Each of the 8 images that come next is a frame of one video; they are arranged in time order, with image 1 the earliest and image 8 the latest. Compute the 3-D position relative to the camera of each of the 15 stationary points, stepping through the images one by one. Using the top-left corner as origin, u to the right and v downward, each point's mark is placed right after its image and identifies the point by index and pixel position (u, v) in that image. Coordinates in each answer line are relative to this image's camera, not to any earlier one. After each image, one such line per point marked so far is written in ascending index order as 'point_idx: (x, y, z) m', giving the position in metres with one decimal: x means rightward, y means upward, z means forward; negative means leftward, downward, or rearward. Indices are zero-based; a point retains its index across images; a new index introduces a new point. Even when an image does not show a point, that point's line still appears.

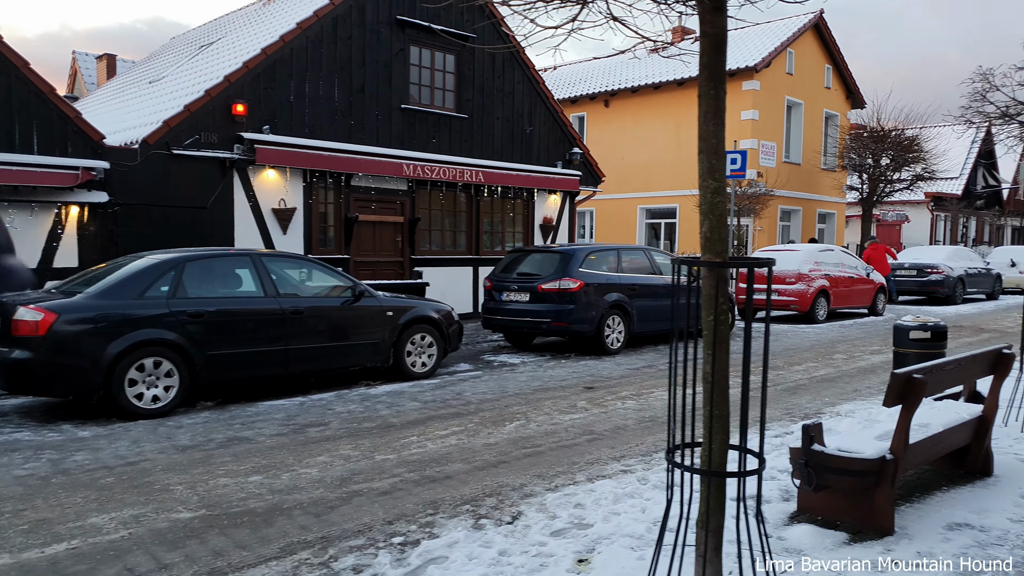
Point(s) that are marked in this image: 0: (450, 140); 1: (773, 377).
0: (-1.1, +2.7, +14.3) m
1: (+3.1, -1.1, +9.4) m
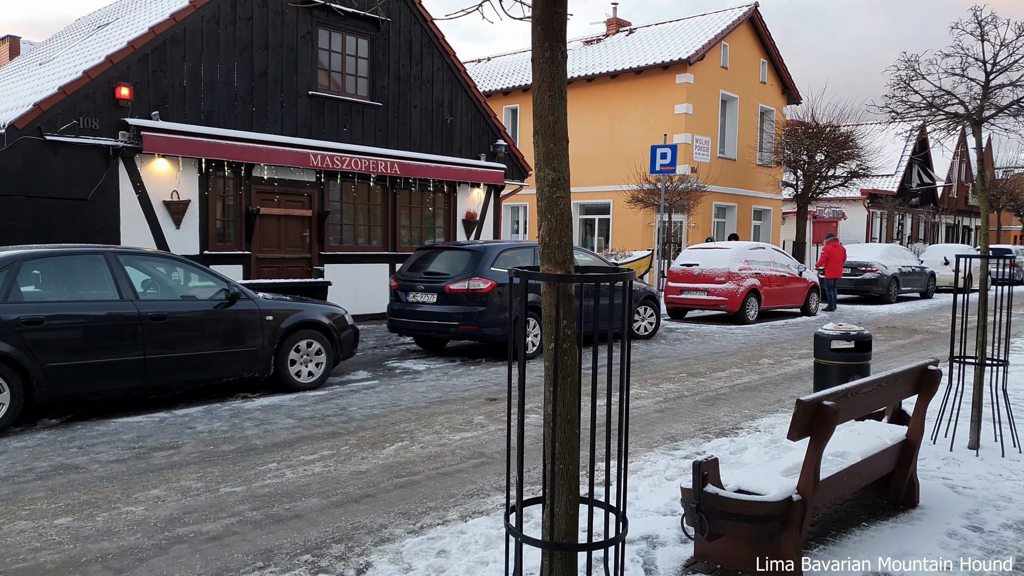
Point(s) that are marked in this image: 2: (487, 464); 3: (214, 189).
0: (-2.6, +2.7, +13.4) m
1: (+2.0, -1.1, +8.8) m
2: (-0.2, -1.3, +5.7) m
3: (-4.6, +1.5, +11.9) m
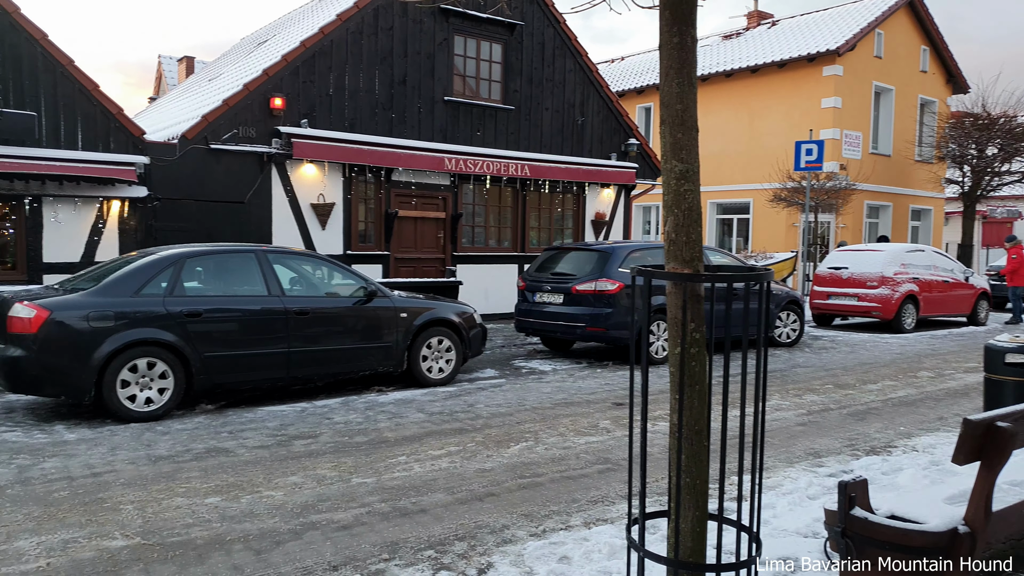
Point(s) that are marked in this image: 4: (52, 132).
0: (-0.2, +2.8, +13.6) m
1: (+3.4, -1.1, +8.2) m
2: (+0.7, -1.3, +5.5) m
3: (-2.5, +1.5, +12.4) m
4: (-5.7, +1.9, +9.5) m
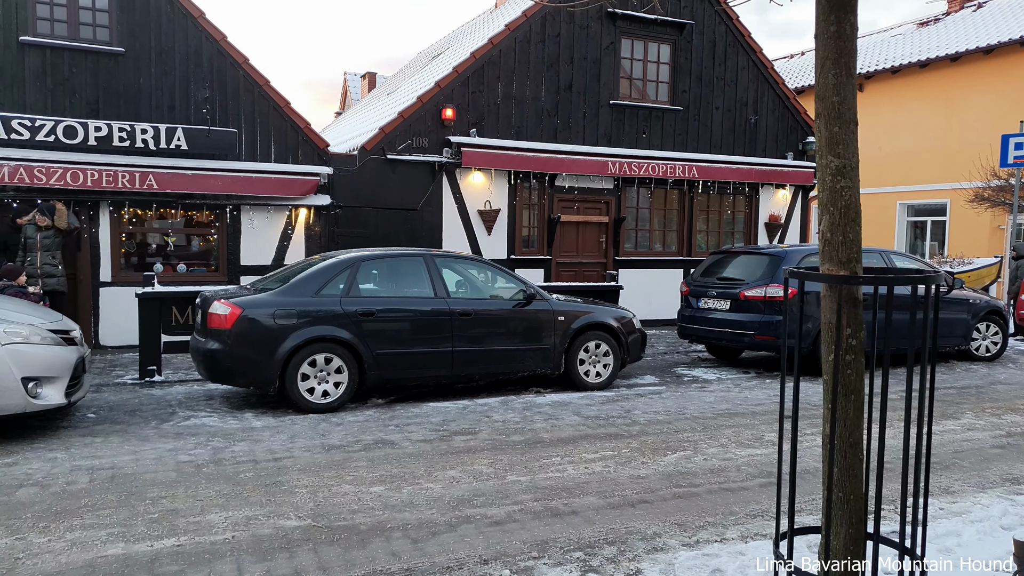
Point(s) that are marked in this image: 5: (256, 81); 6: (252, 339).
0: (+2.6, +2.7, +13.3) m
1: (+5.0, -1.2, +7.3) m
2: (+1.8, -1.3, +5.2) m
3: (+0.2, +1.5, +12.7) m
4: (-3.6, +1.9, +10.6) m
5: (-3.5, +2.8, +10.5) m
6: (-2.3, -0.4, +6.7) m
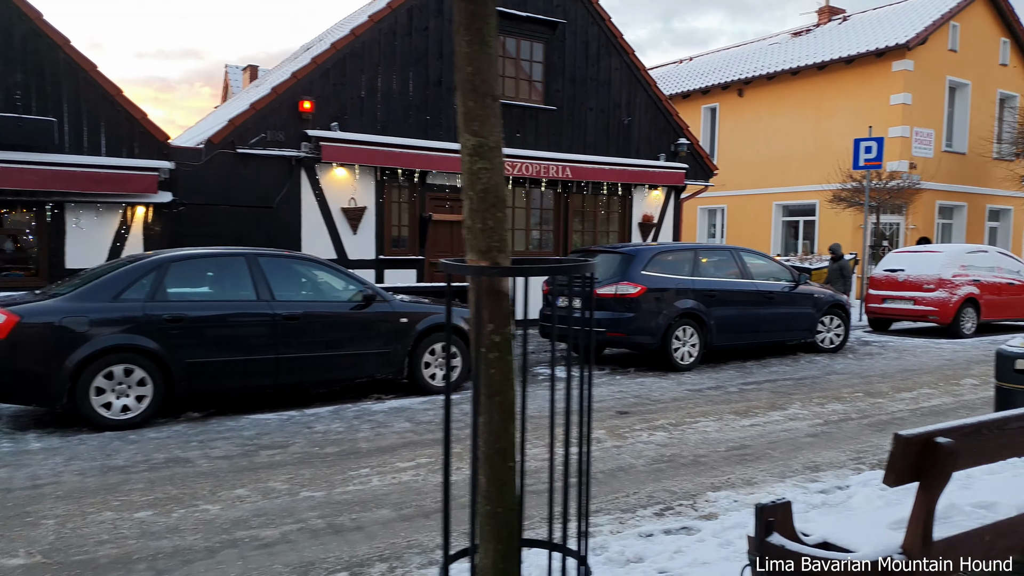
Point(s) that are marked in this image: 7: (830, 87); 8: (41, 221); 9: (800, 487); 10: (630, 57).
0: (+0.4, +2.7, +13.3) m
1: (+3.4, -1.2, +7.5) m
2: (+0.5, -1.3, +5.1) m
3: (-2.0, +1.5, +12.3) m
4: (-5.5, +1.8, +9.8) m
5: (-5.4, +2.7, +9.8) m
6: (-3.7, -0.5, +6.1) m
7: (+8.0, +5.1, +19.3) m
8: (-5.9, +0.8, +9.8) m
9: (+1.8, -1.3, +4.8) m
10: (+2.1, +4.3, +14.3) m
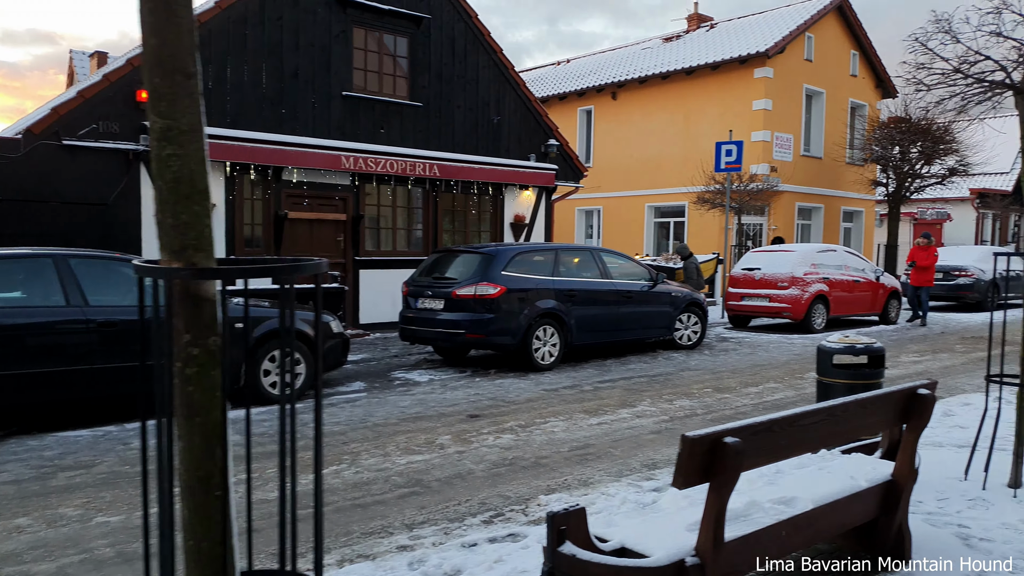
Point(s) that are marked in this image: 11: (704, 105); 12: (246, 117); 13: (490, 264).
0: (-1.9, +2.6, +12.9) m
1: (+2.0, -1.1, +7.7) m
2: (-0.6, -1.3, +4.9) m
3: (-4.1, +1.4, +11.7) m
4: (-7.2, +1.8, +8.7) m
5: (-7.1, +2.7, +8.7) m
6: (-4.9, -0.5, +5.3) m
7: (+4.8, +5.1, +19.9) m
8: (-7.6, +0.8, +8.6) m
9: (+0.7, -1.3, +4.8) m
10: (-0.3, +4.3, +14.2) m
11: (+4.9, +4.7, +19.9) m
12: (-4.0, +2.5, +11.7) m
13: (-0.3, +0.3, +8.9) m
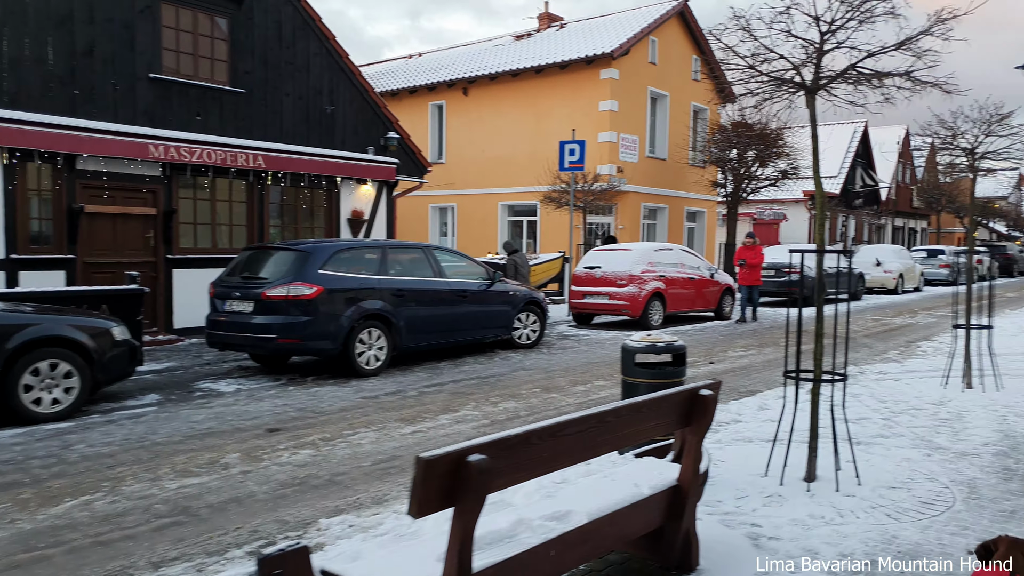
0: (-4.5, +2.6, +12.0) m
1: (+0.3, -1.1, +7.5) m
2: (-1.9, -1.3, +4.3) m
3: (-6.4, +1.4, +10.4) m
4: (-9.0, +1.7, +7.0) m
5: (-9.0, +2.6, +7.0) m
6: (-6.2, -0.6, +4.0) m
7: (+0.9, +5.1, +20.0) m
8: (-9.4, +0.7, +6.8) m
9: (-0.5, -1.3, +4.4) m
10: (-3.2, +4.3, +13.5) m
11: (+1.1, +4.8, +20.0) m
12: (-6.4, +2.5, +10.4) m
13: (-2.2, +0.3, +8.3) m
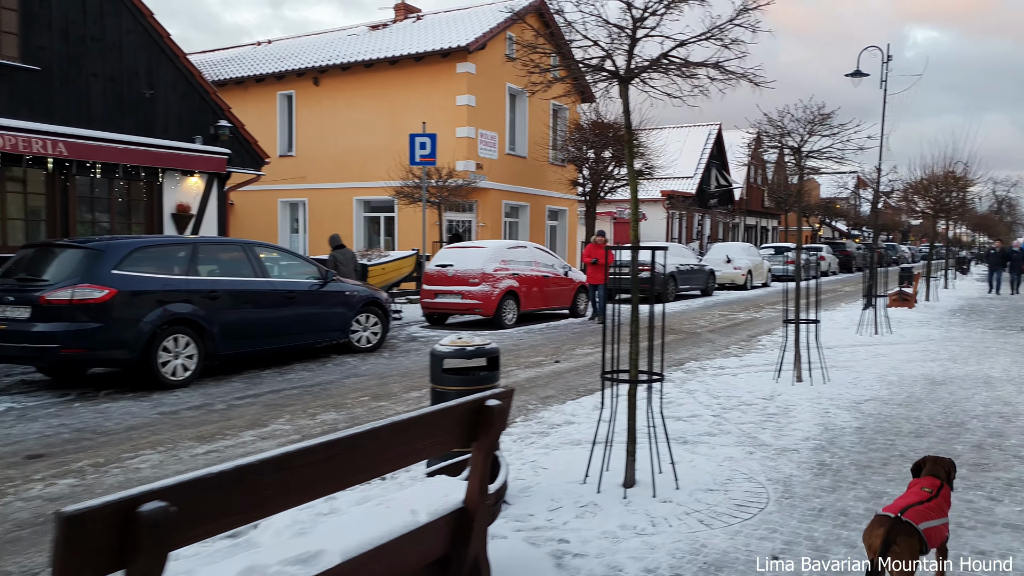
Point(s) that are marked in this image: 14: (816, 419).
0: (-6.8, +2.6, +10.7) m
1: (-1.3, -1.1, +6.9) m
2: (-2.9, -1.3, +3.5) m
3: (-8.4, +1.3, +8.8) m
4: (-10.5, +1.6, +5.0) m
5: (-10.4, +2.5, +4.9) m
6: (-7.2, -0.6, +2.4) m
7: (-2.7, +5.2, +19.4) m
8: (-10.8, +0.6, +4.7) m
9: (-1.6, -1.3, +3.8) m
10: (-5.7, +4.3, +12.3) m
11: (-2.6, +4.8, +19.4) m
12: (-8.4, +2.4, +8.8) m
13: (-3.9, +0.3, +7.4) m
14: (+2.8, -1.2, +7.0) m
